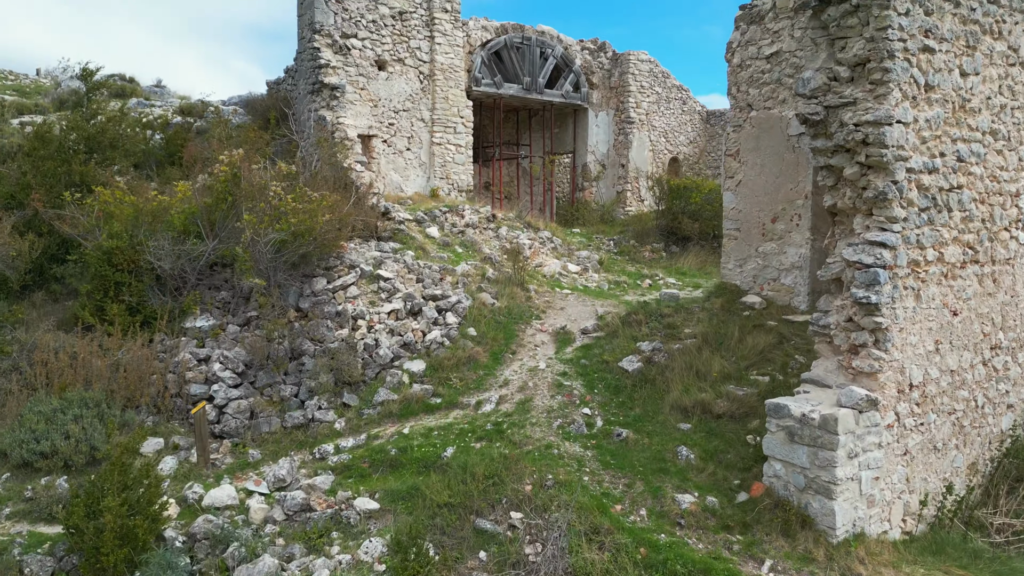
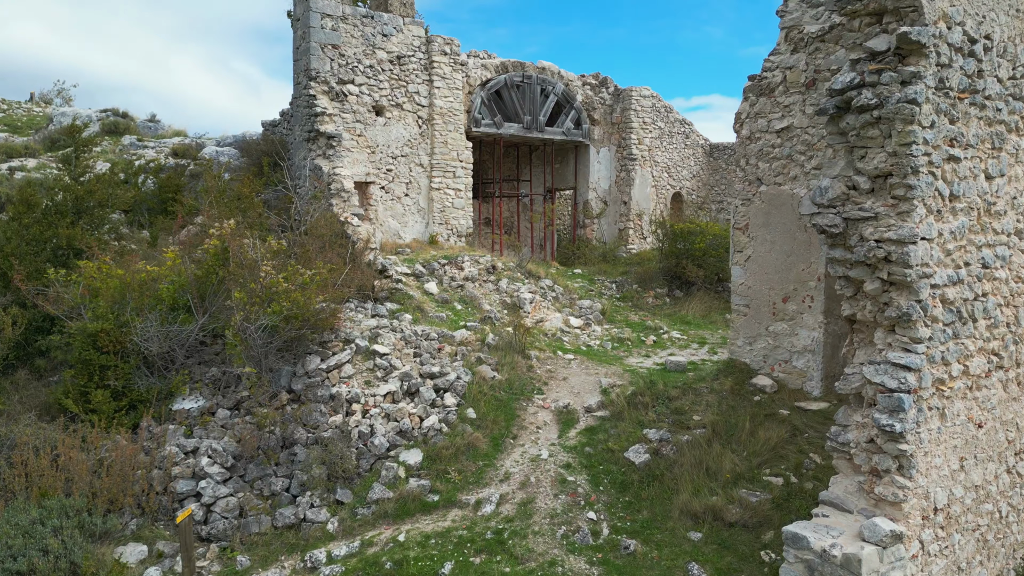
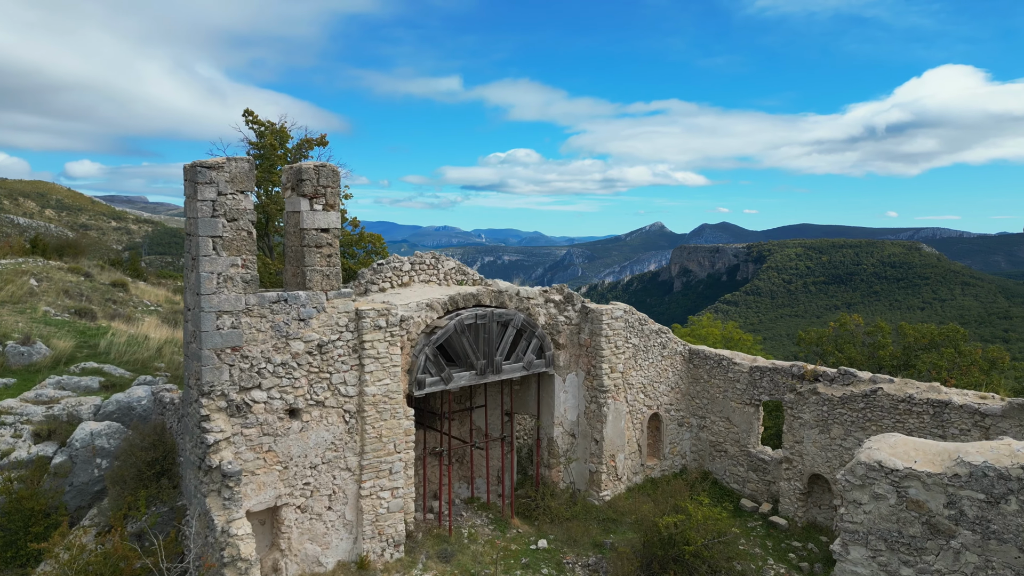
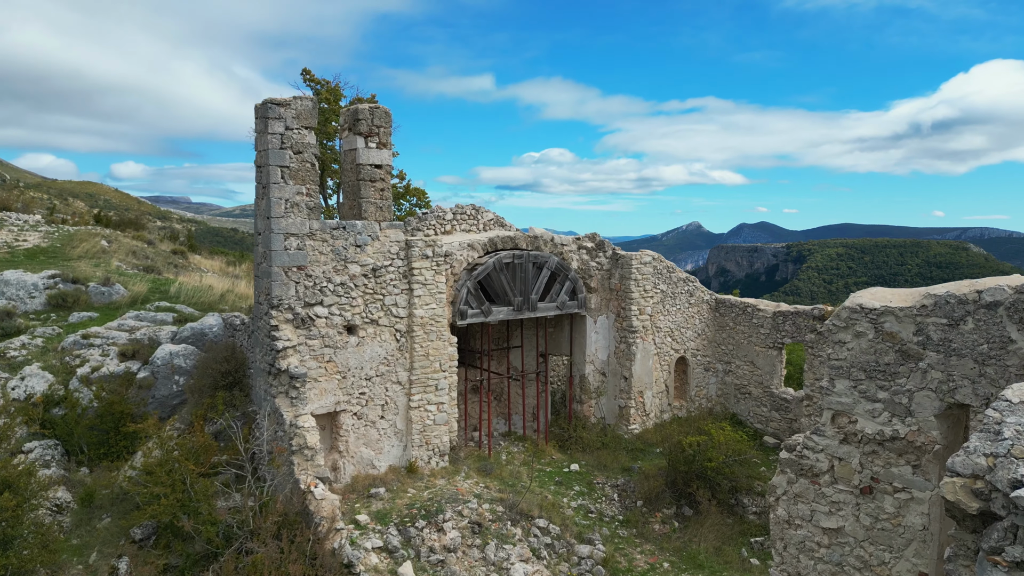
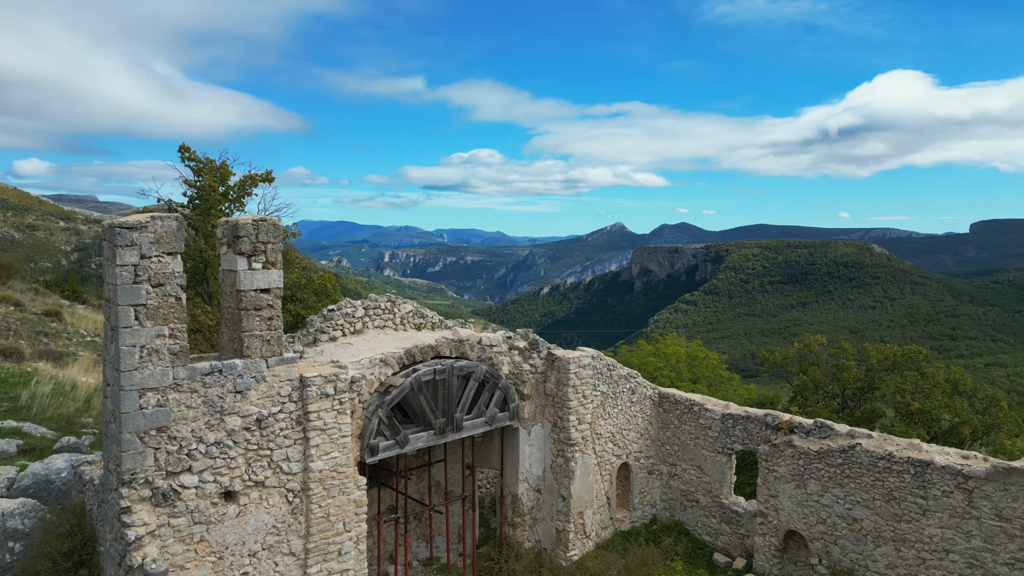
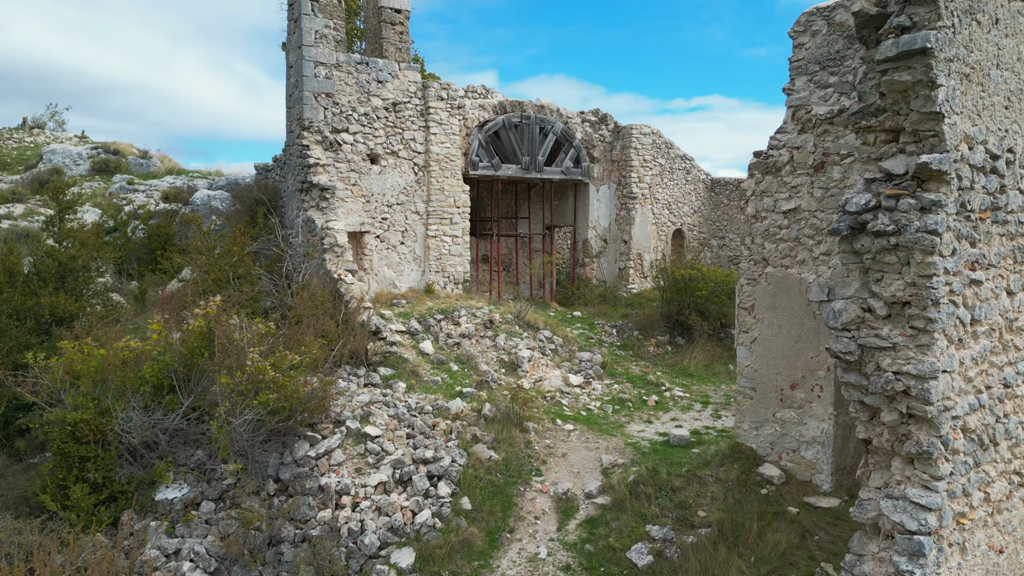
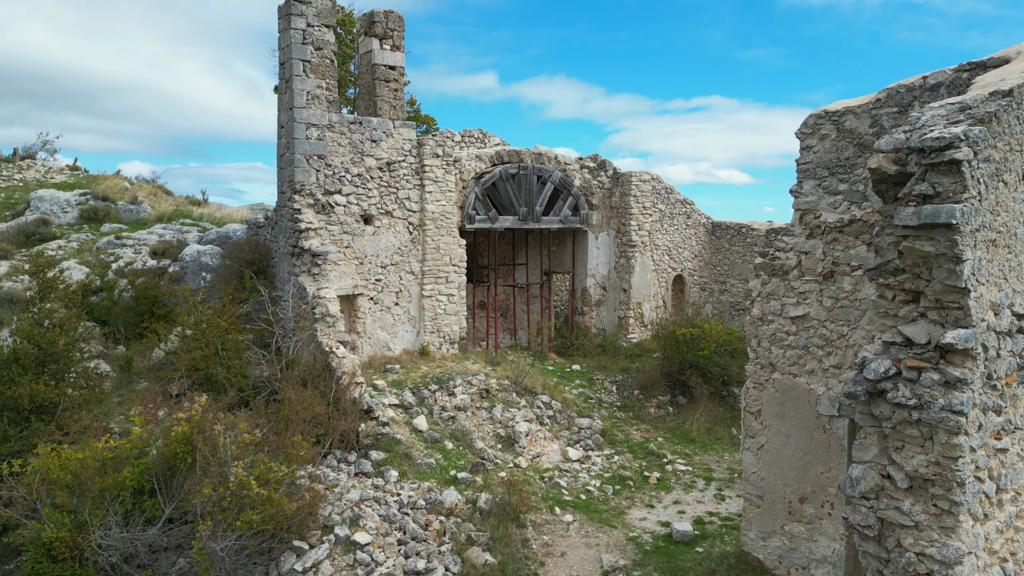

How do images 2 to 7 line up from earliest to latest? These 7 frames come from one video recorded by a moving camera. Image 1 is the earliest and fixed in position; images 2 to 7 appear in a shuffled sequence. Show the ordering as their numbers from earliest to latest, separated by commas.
2, 6, 7, 4, 3, 5
